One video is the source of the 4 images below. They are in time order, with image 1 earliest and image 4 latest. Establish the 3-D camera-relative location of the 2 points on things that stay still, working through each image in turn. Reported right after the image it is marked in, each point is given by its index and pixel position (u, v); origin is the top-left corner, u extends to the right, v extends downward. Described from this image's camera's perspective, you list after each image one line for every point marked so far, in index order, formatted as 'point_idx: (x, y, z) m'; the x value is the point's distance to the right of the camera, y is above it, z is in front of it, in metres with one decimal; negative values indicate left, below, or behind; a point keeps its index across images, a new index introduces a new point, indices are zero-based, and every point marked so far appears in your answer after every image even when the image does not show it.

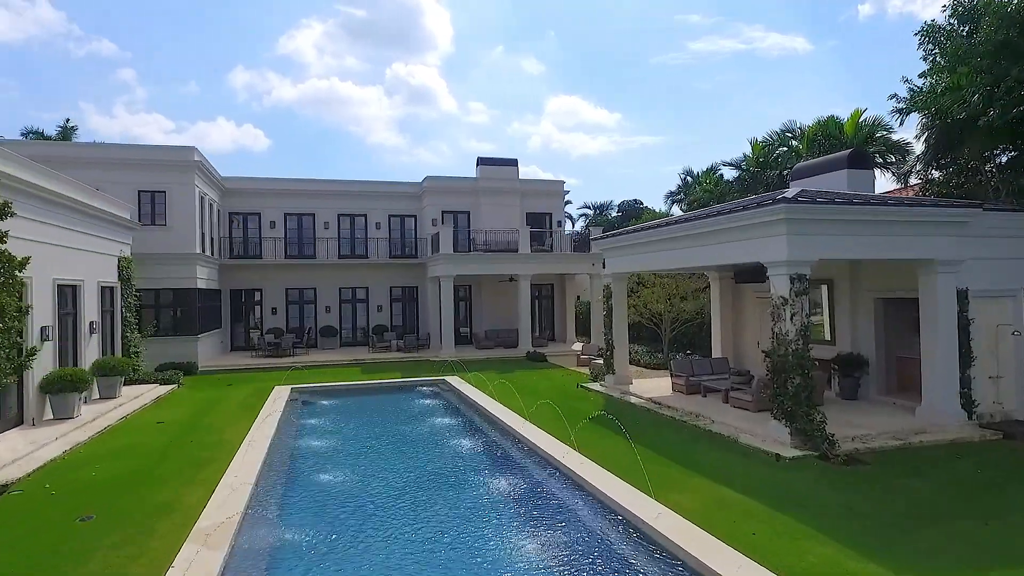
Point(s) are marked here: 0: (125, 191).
0: (-12.3, +3.1, +19.4) m
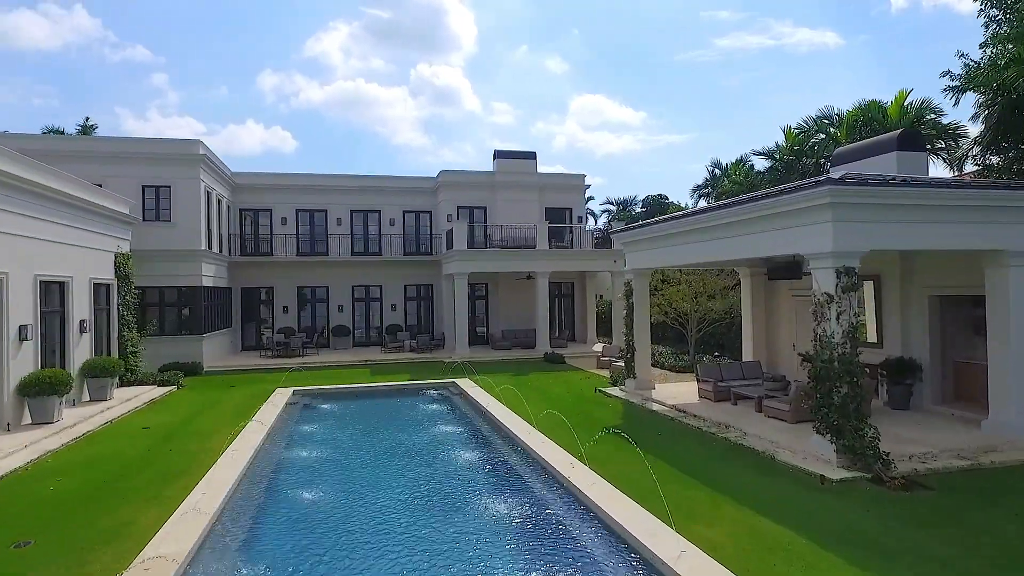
0: (-11.8, +3.2, +18.8) m
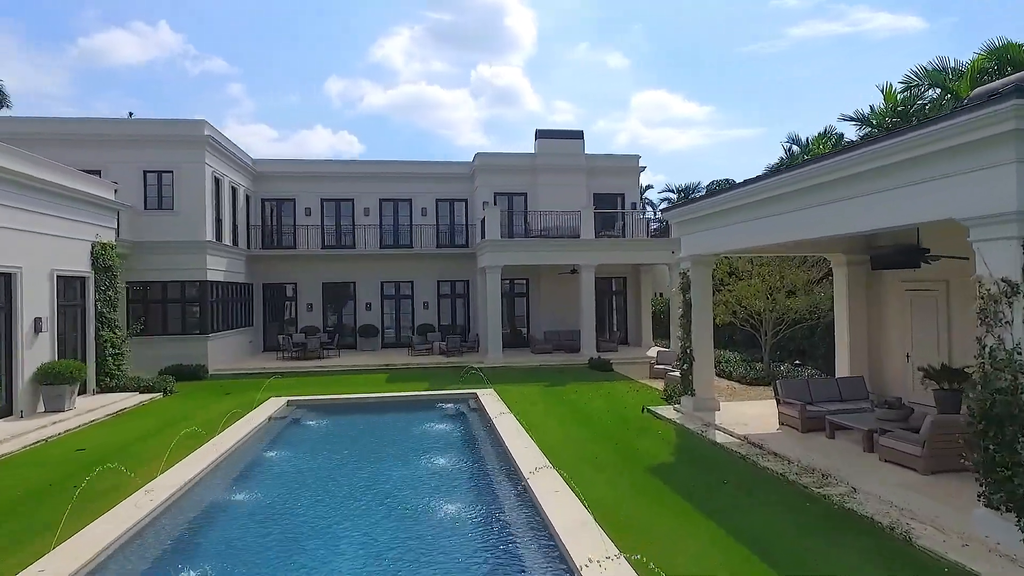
0: (-10.8, +3.3, +17.2) m
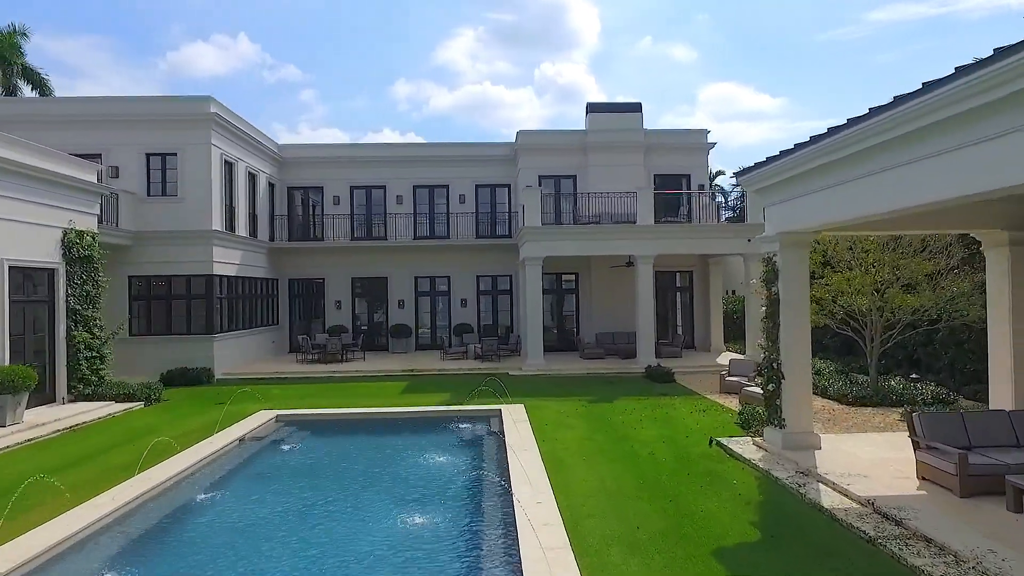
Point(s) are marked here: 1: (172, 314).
0: (-9.8, +3.5, +15.7) m
1: (-8.8, -0.7, +15.8) m
